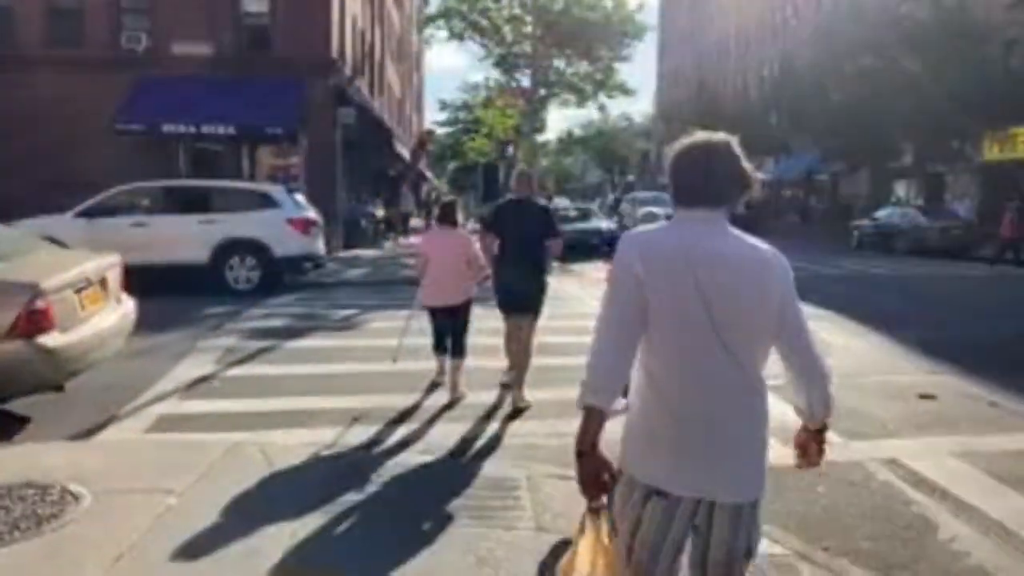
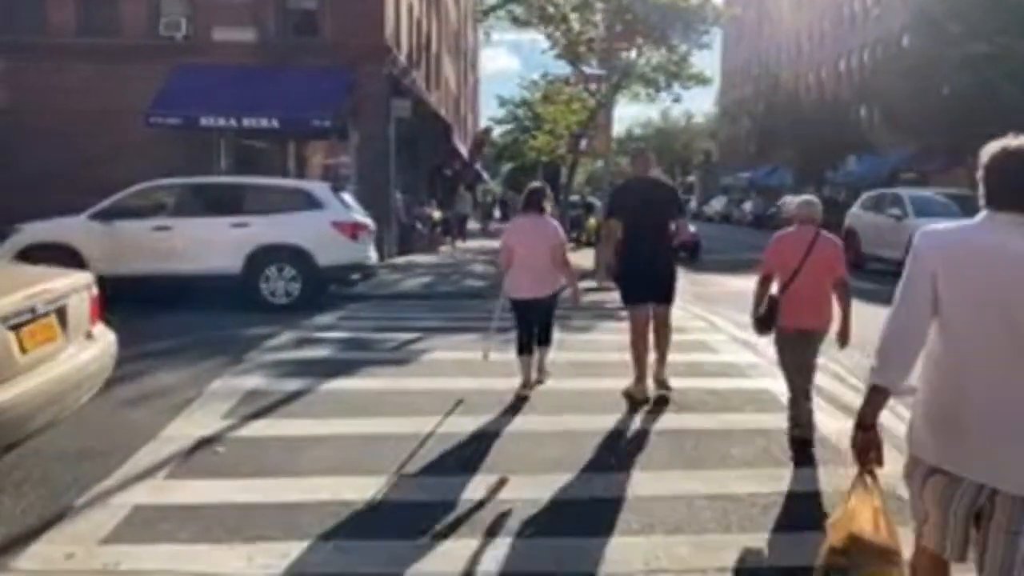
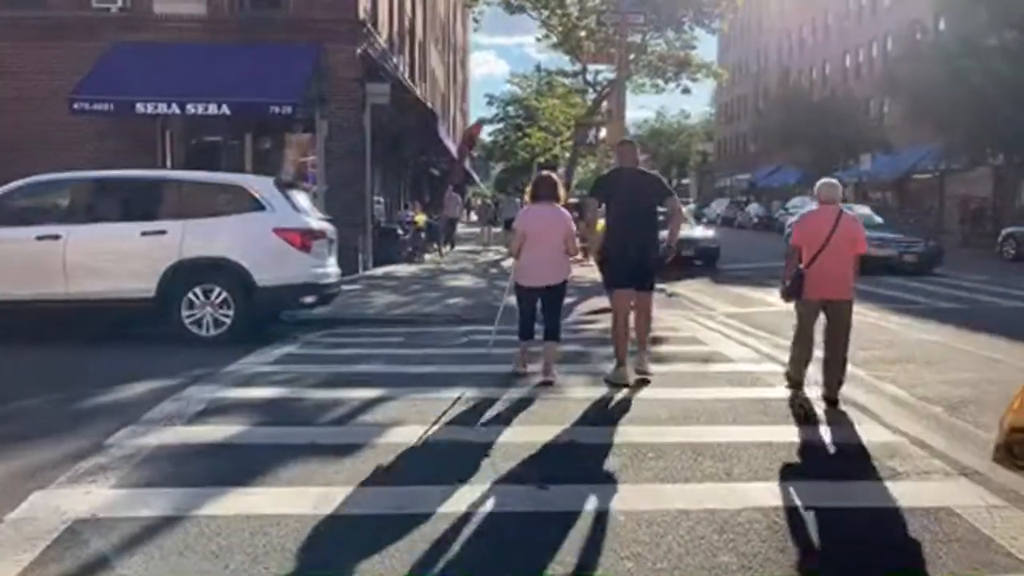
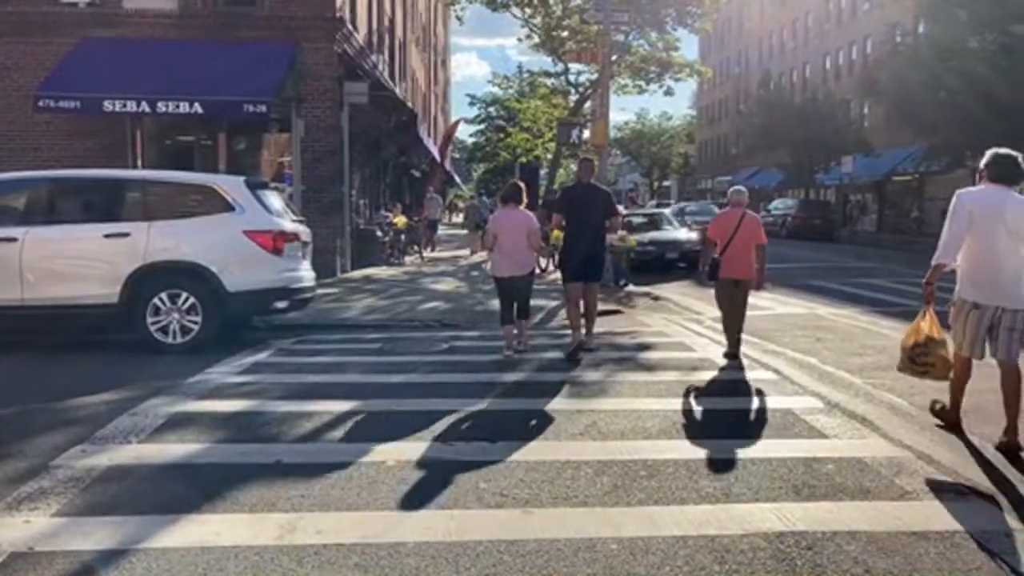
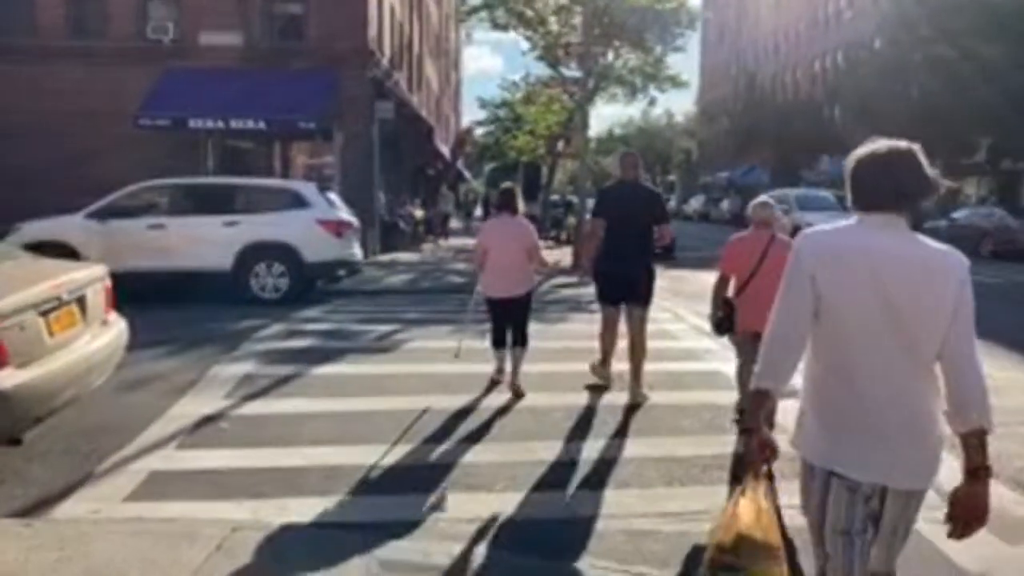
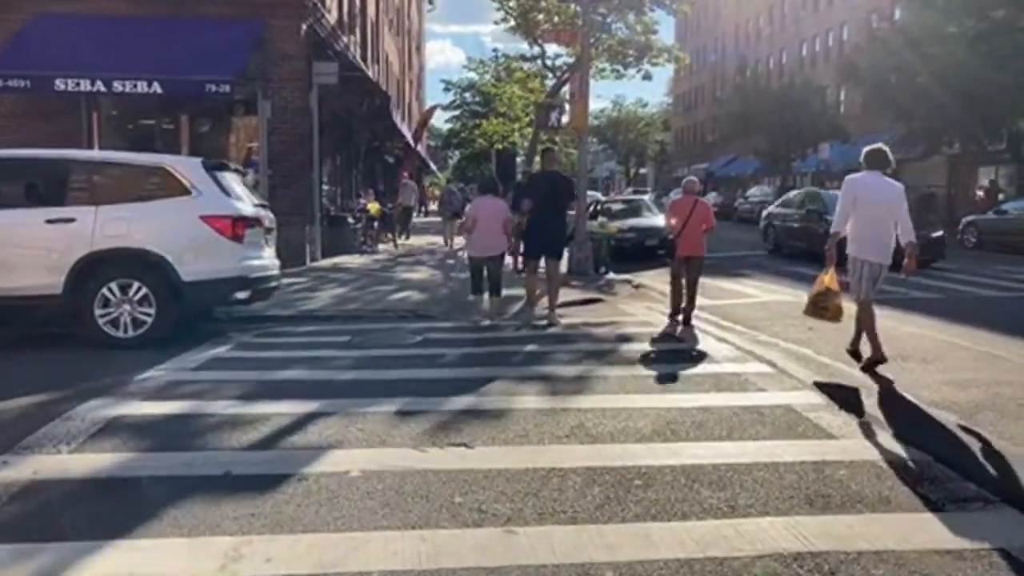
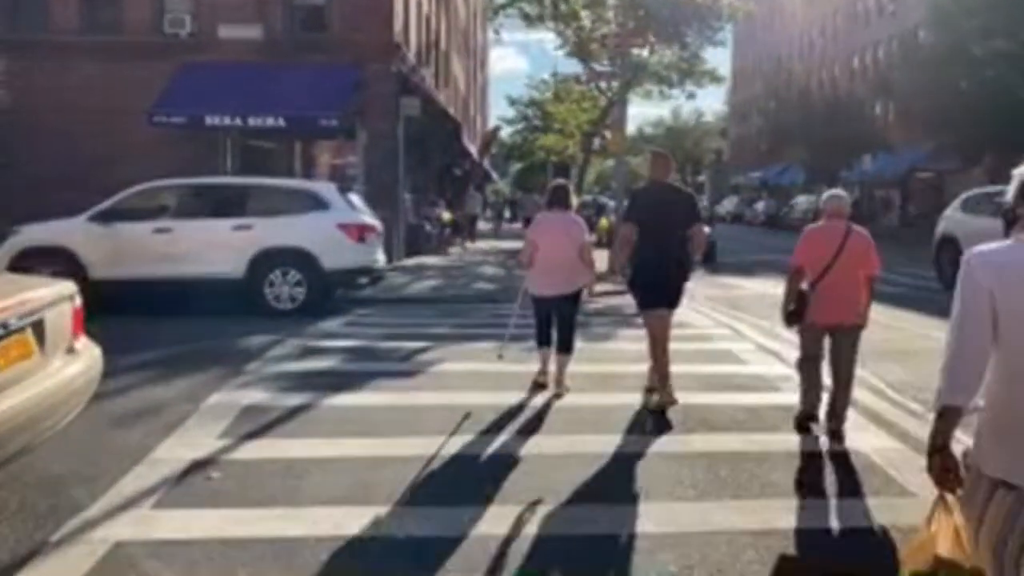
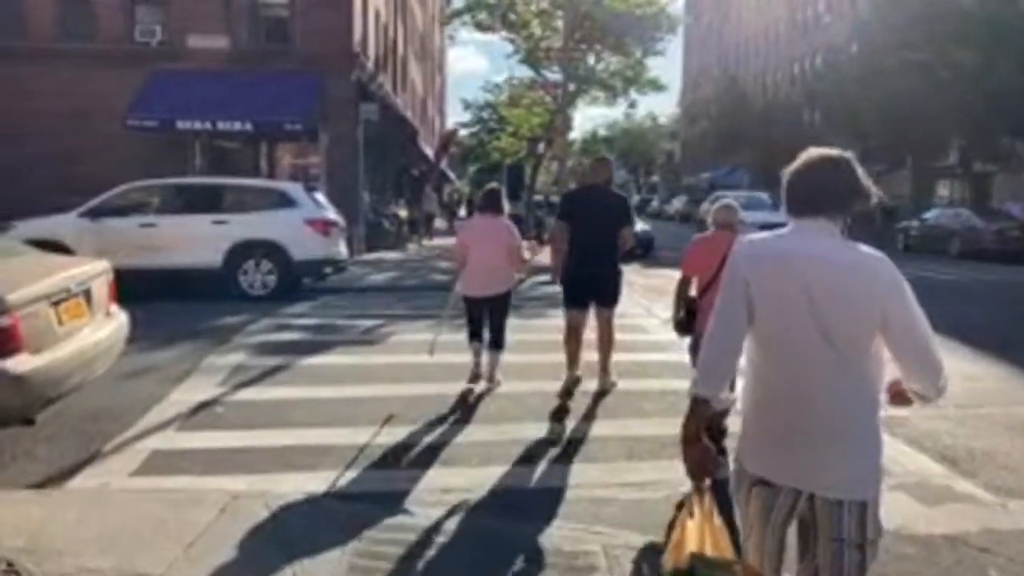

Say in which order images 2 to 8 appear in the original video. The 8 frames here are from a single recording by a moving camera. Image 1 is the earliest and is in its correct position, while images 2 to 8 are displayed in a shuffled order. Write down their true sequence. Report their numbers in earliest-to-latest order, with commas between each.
8, 5, 2, 7, 3, 4, 6
